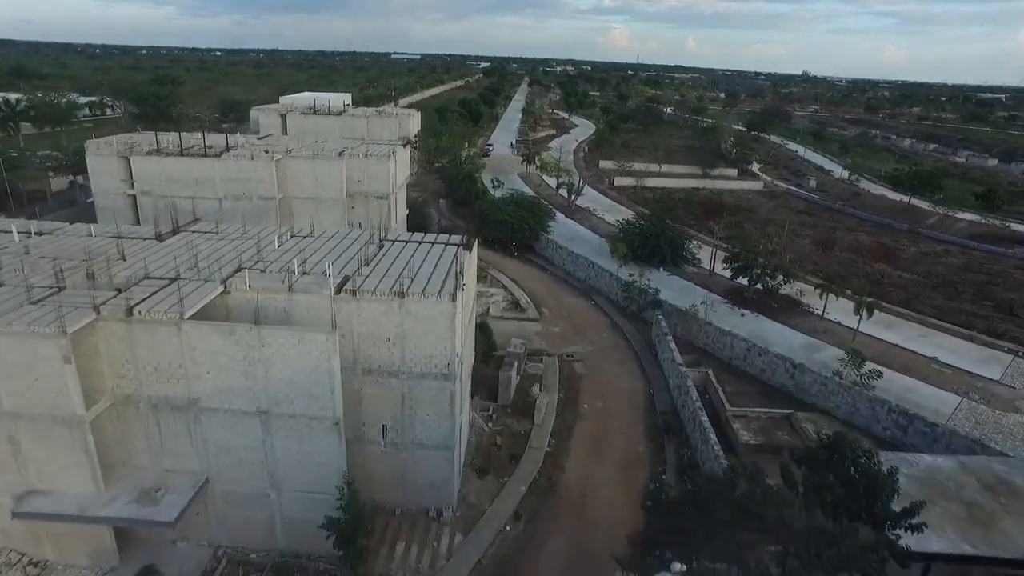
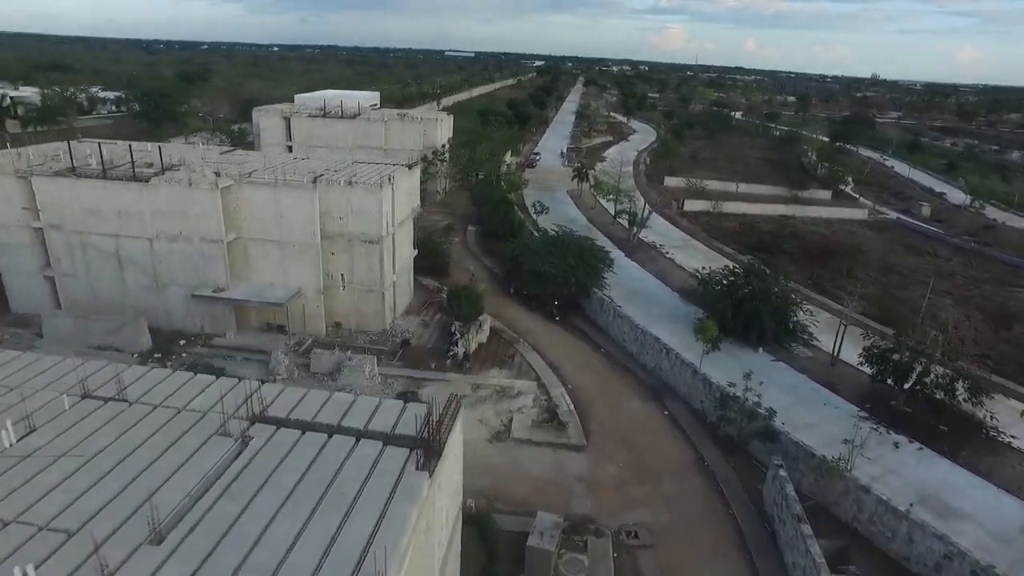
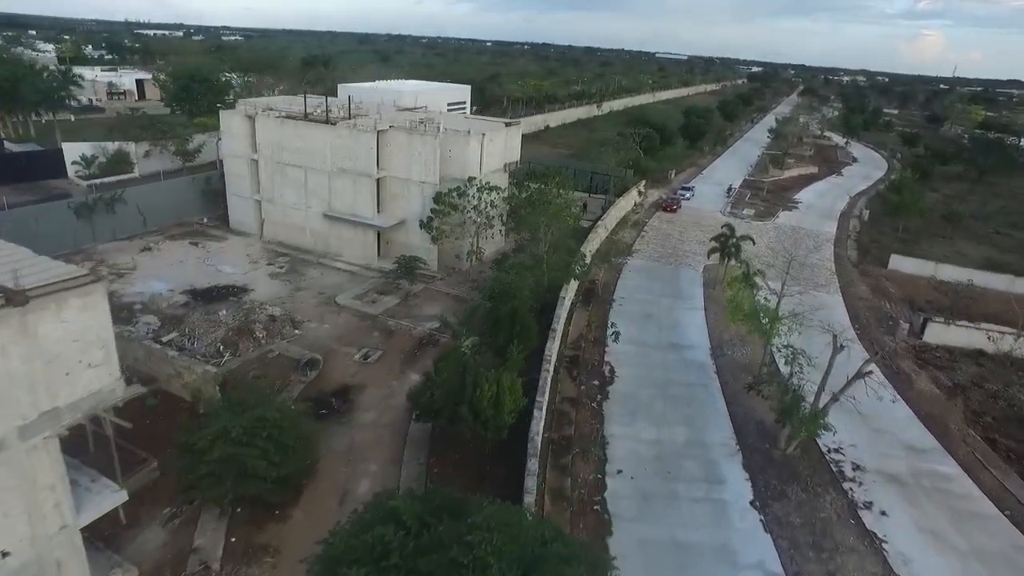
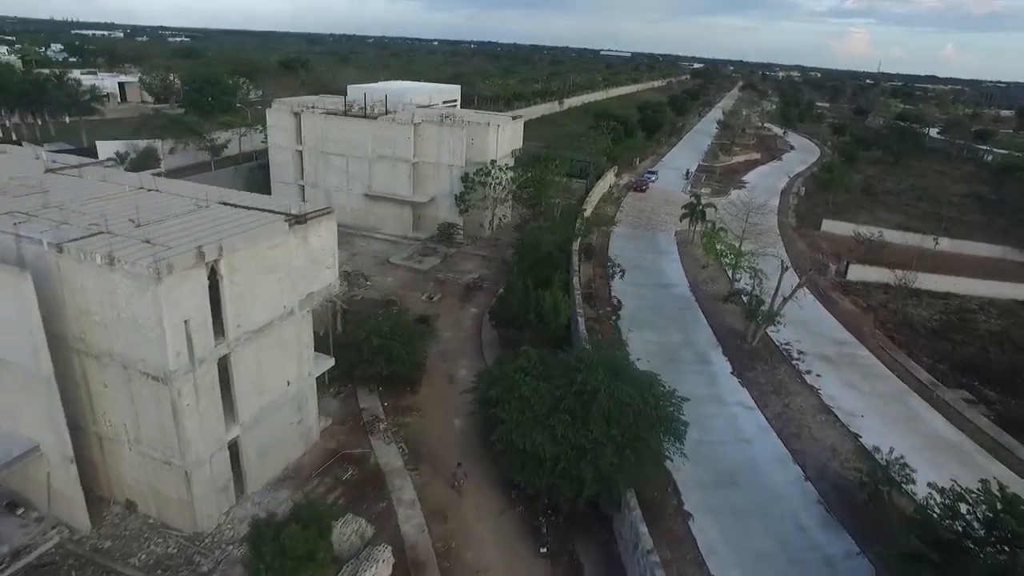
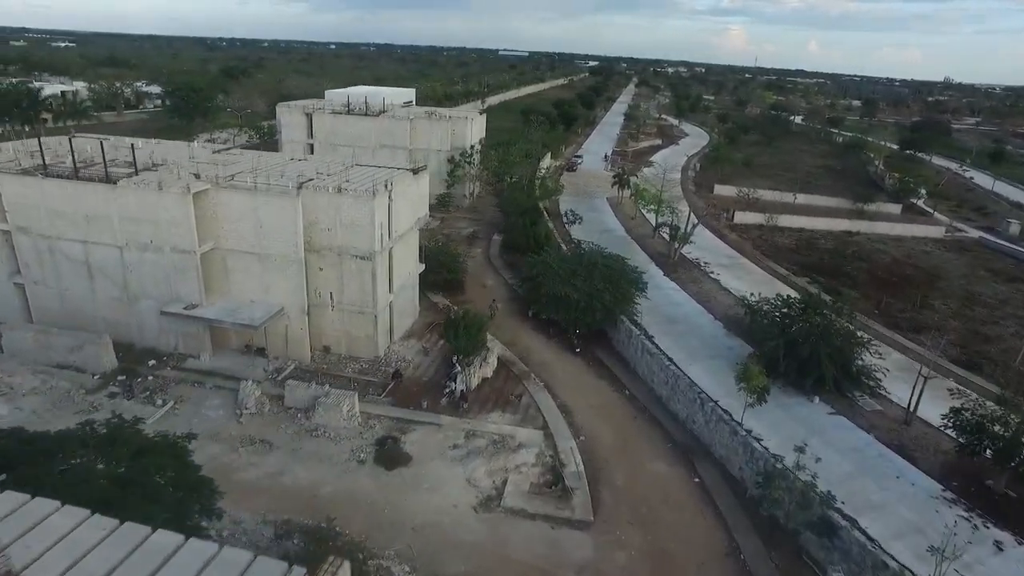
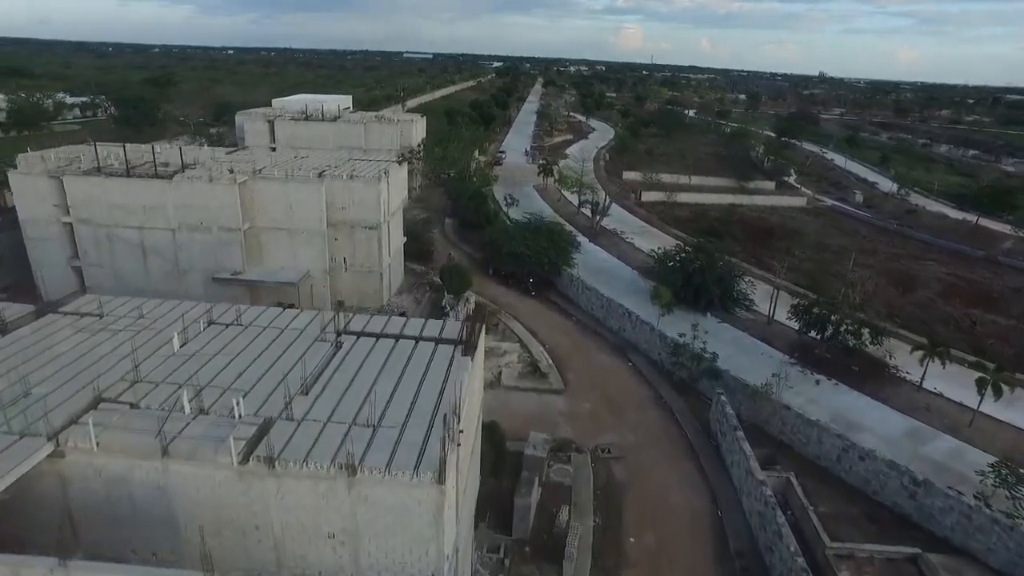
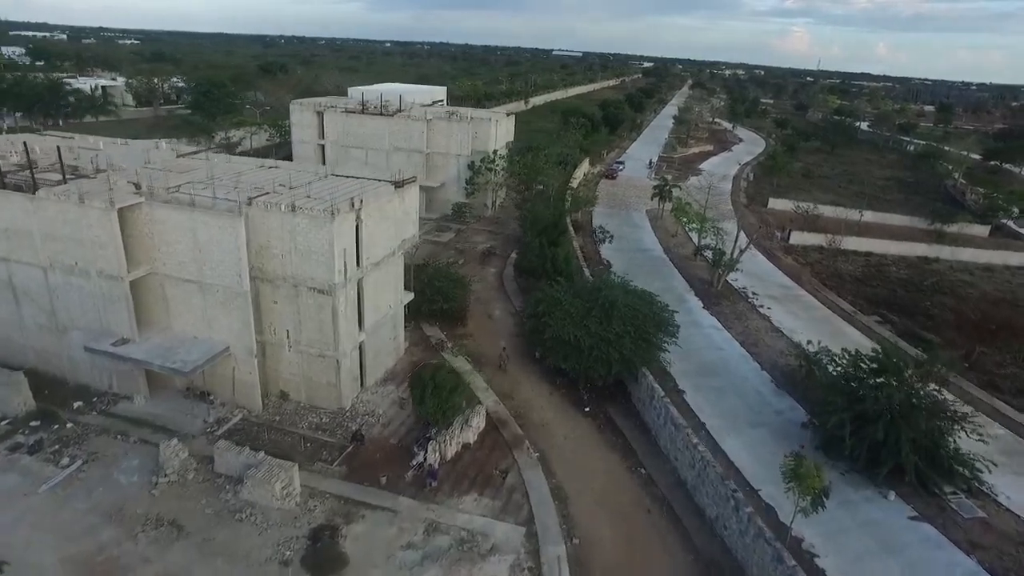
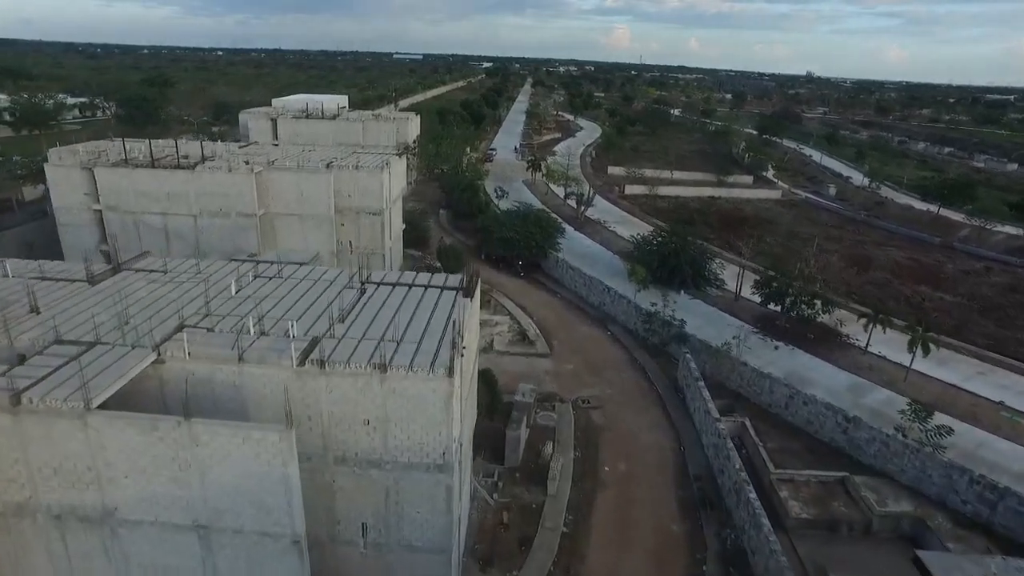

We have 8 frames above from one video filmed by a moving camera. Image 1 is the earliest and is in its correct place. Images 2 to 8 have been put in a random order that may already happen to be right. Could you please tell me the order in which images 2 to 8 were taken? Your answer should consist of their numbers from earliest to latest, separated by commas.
8, 6, 2, 5, 7, 4, 3
